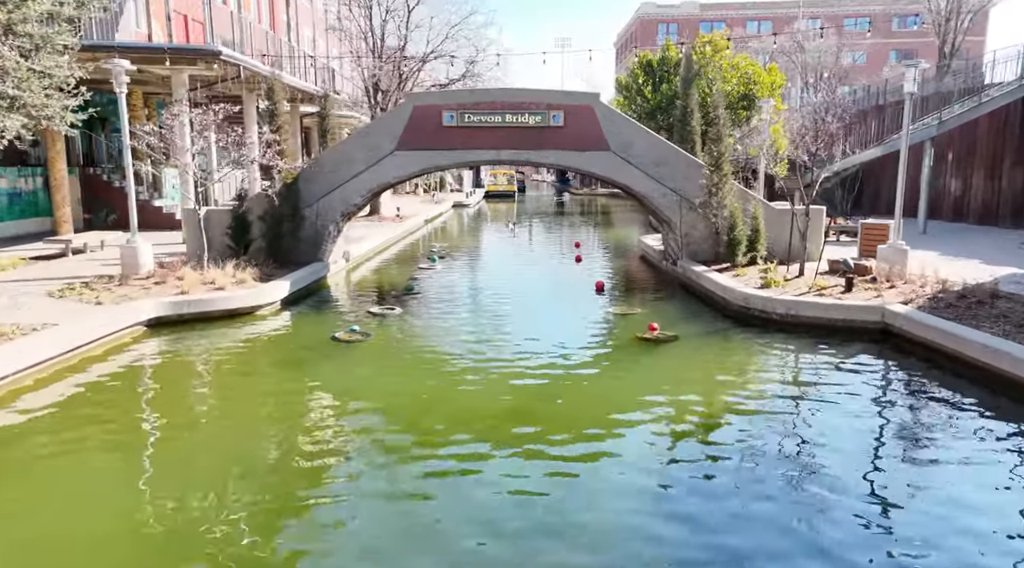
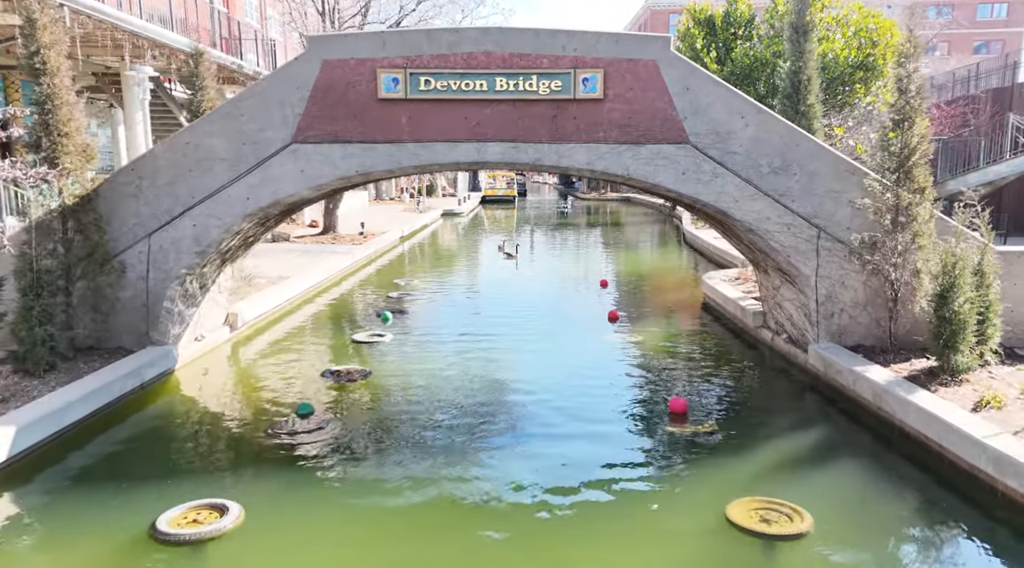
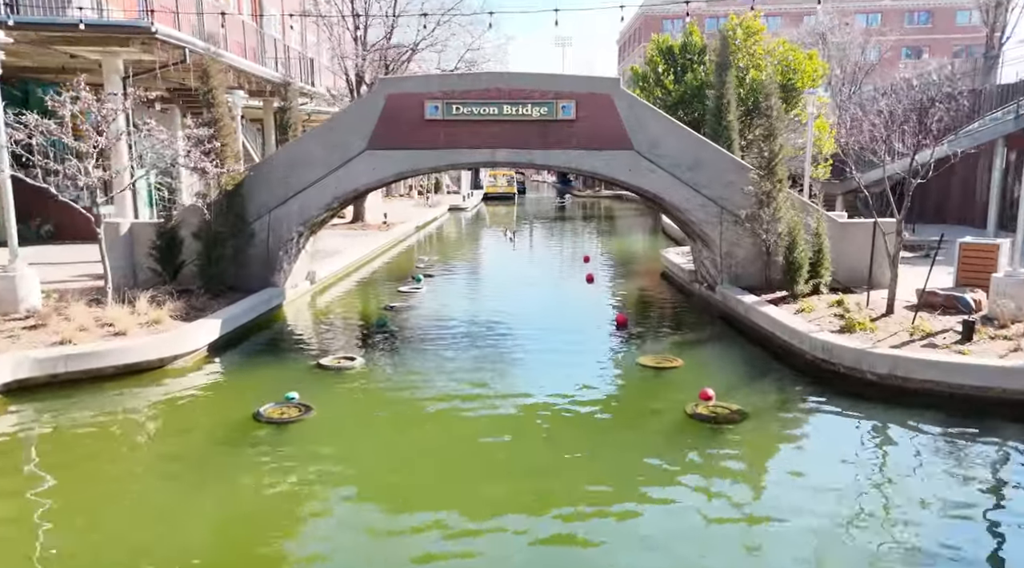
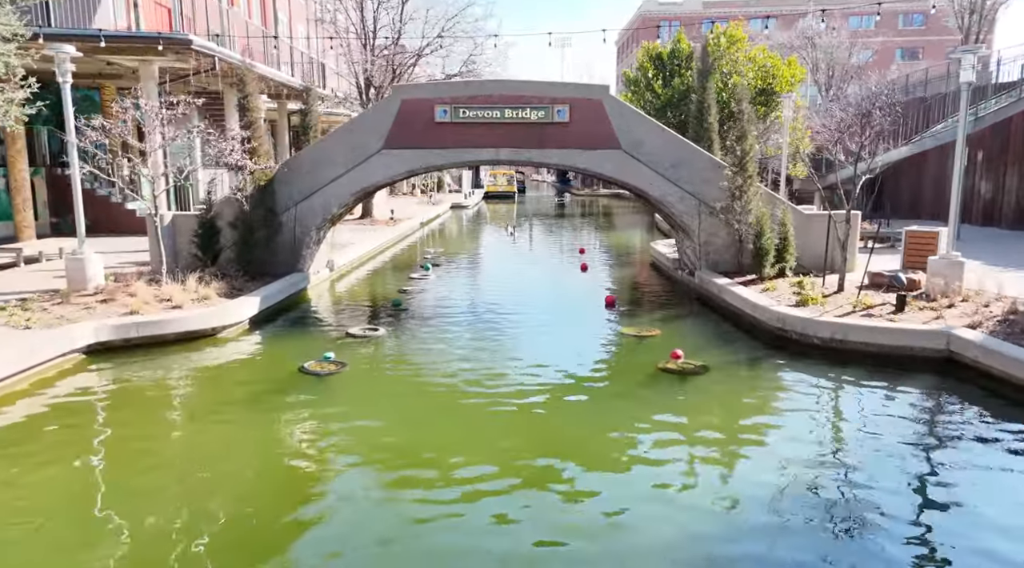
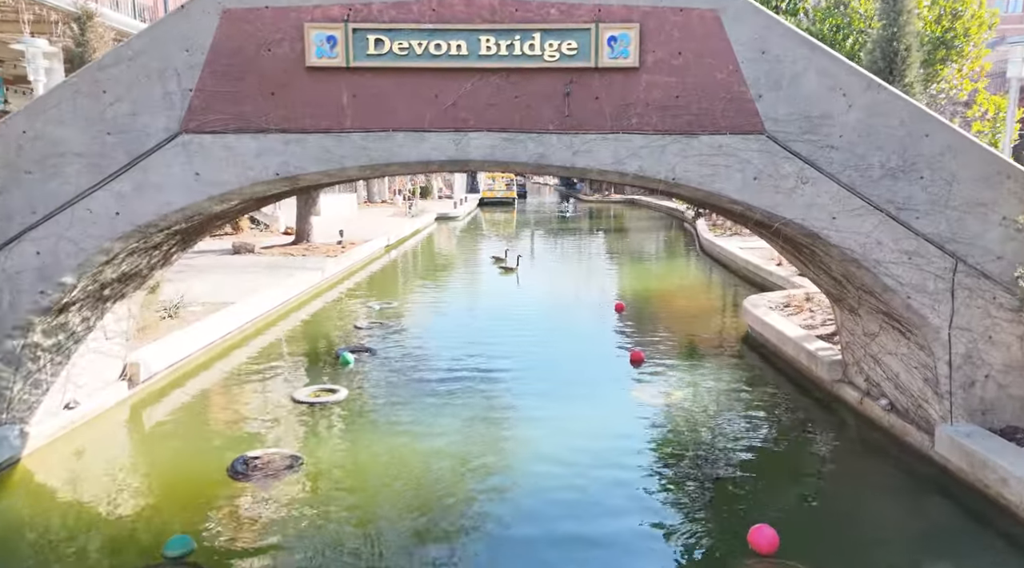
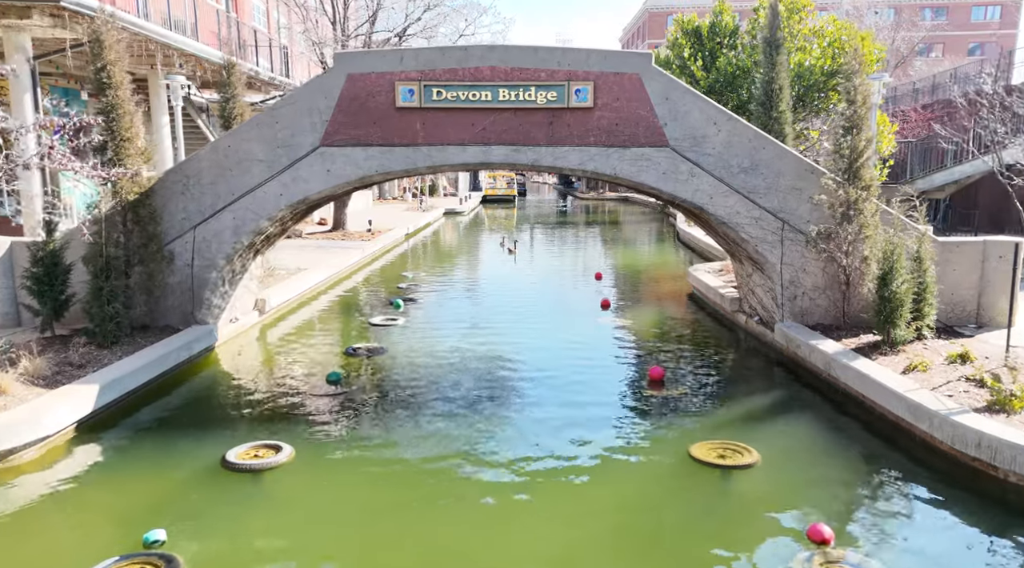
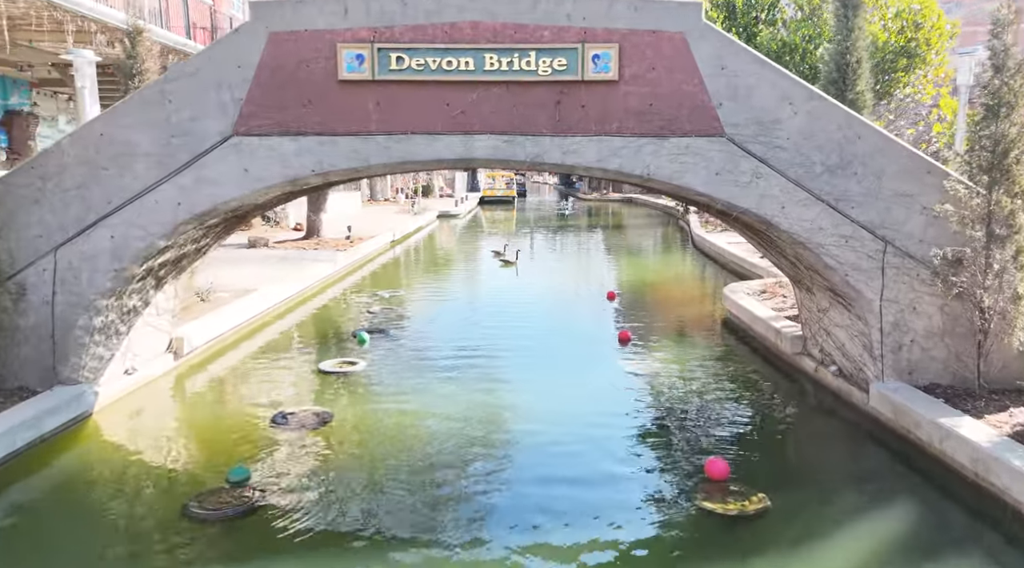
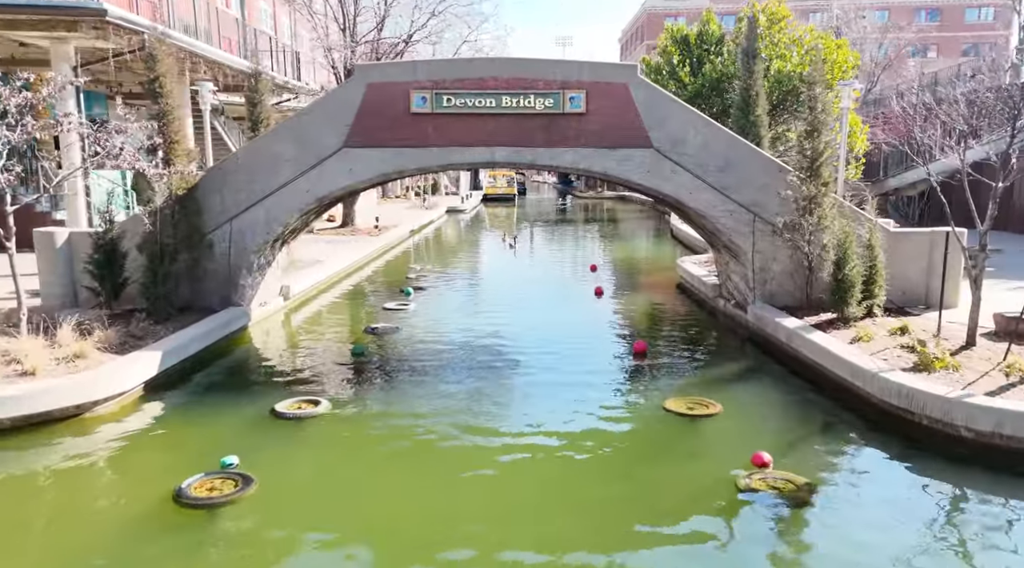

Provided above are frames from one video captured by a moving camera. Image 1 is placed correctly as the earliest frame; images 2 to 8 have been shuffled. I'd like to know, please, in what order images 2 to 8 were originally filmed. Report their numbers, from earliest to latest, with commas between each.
4, 3, 8, 6, 2, 7, 5
